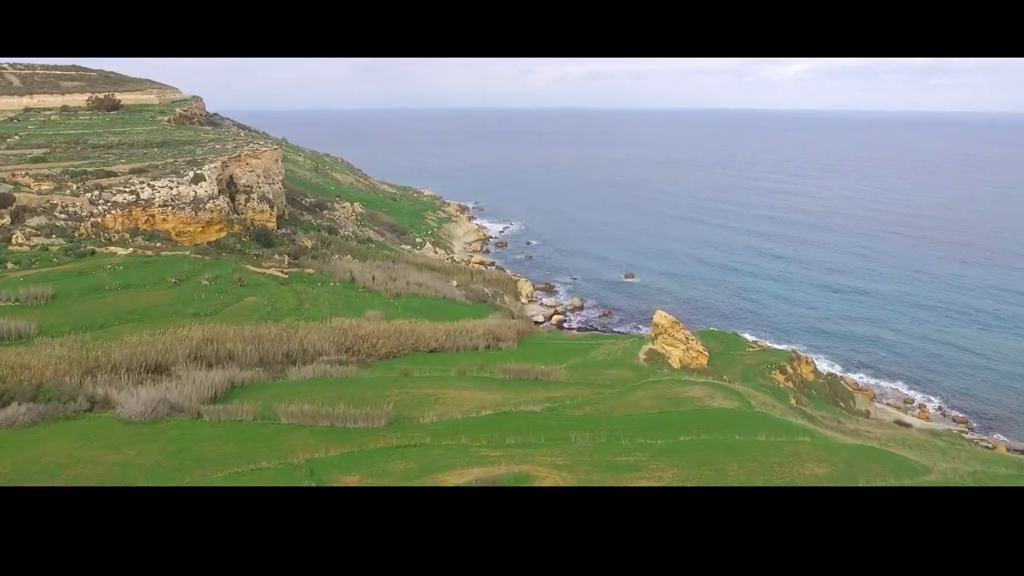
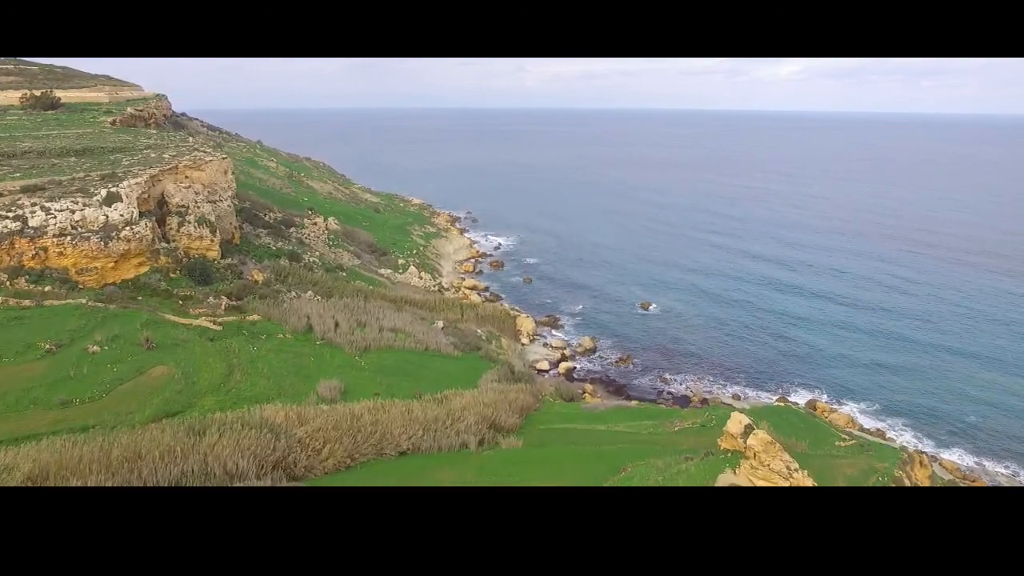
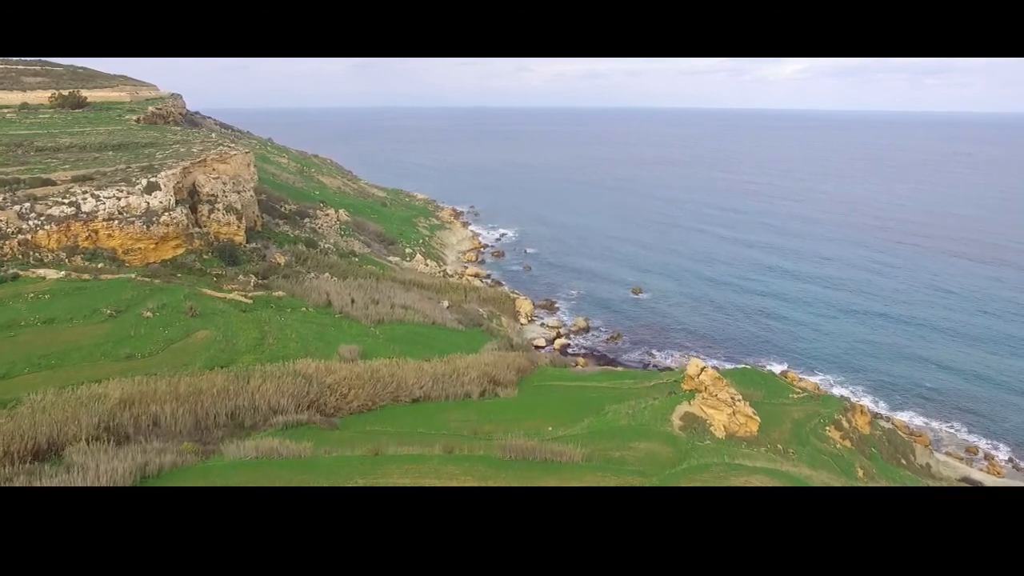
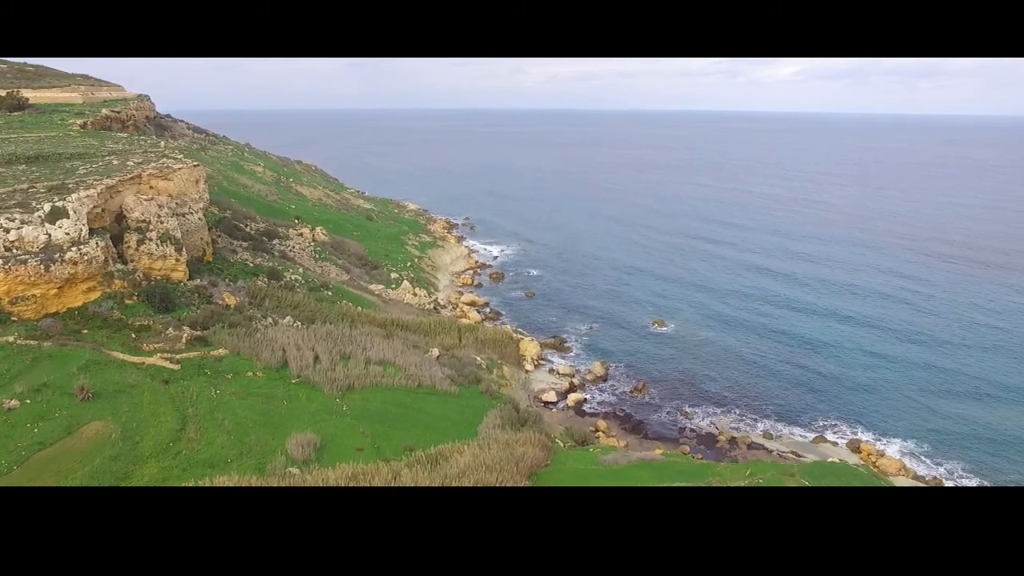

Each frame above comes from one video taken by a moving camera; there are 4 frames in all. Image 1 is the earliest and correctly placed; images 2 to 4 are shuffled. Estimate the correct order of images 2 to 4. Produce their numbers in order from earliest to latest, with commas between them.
3, 2, 4
